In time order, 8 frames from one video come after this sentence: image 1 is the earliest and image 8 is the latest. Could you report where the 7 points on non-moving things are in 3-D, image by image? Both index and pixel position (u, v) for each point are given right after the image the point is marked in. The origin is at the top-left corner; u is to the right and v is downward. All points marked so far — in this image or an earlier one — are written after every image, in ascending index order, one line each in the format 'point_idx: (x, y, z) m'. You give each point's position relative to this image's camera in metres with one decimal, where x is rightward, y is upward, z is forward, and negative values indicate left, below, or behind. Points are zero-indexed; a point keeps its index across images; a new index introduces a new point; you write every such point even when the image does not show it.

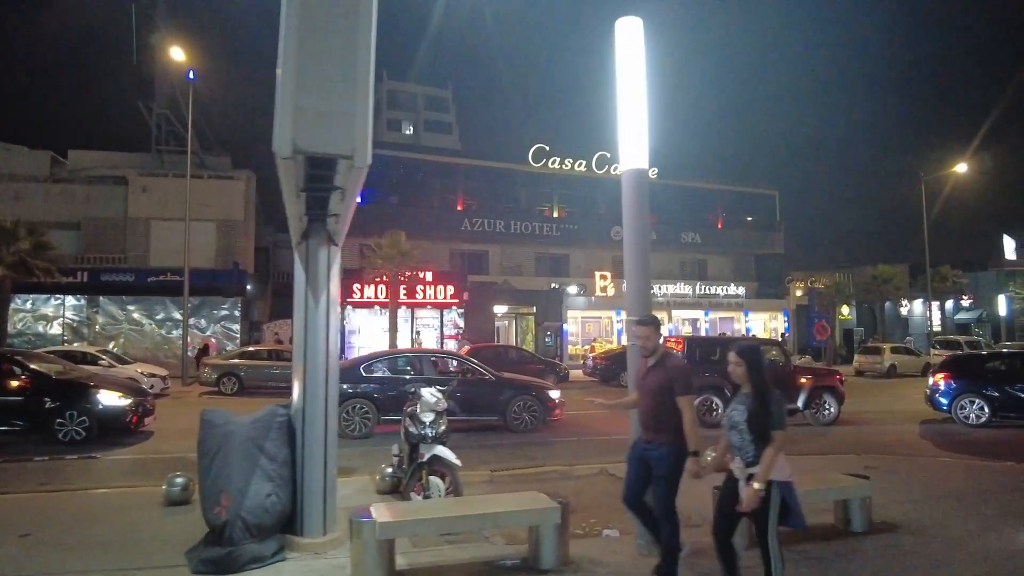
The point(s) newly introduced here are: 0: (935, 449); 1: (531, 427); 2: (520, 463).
0: (+7.4, -2.9, +11.7) m
1: (+0.2, -2.9, +13.6) m
2: (+0.1, -2.7, +10.5) m
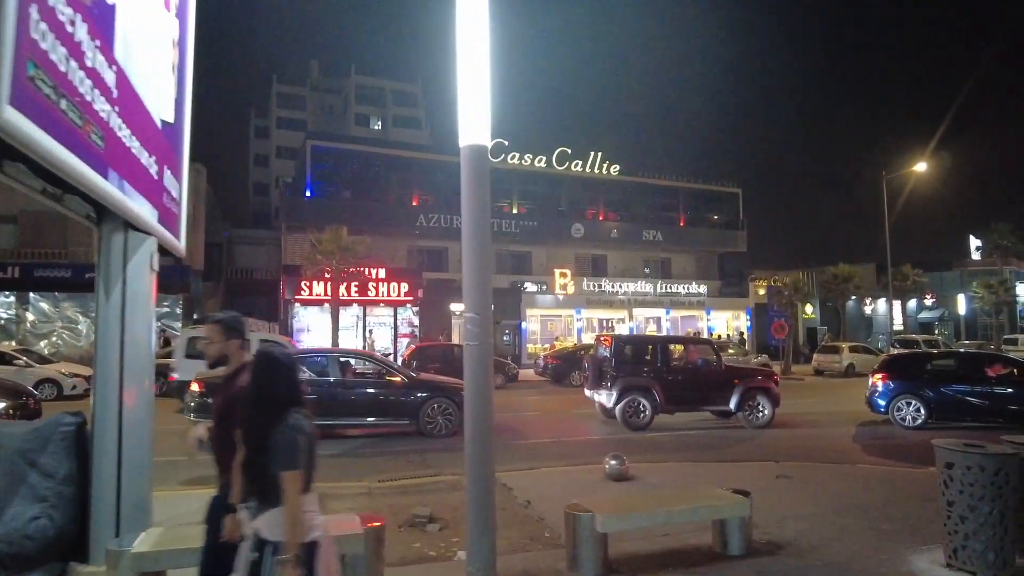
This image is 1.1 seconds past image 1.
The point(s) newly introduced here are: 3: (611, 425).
0: (+5.8, -2.8, +11.2) m
1: (-1.4, -2.8, +12.8) m
2: (-1.4, -2.7, +9.7) m
3: (+2.0, -2.9, +14.2) m
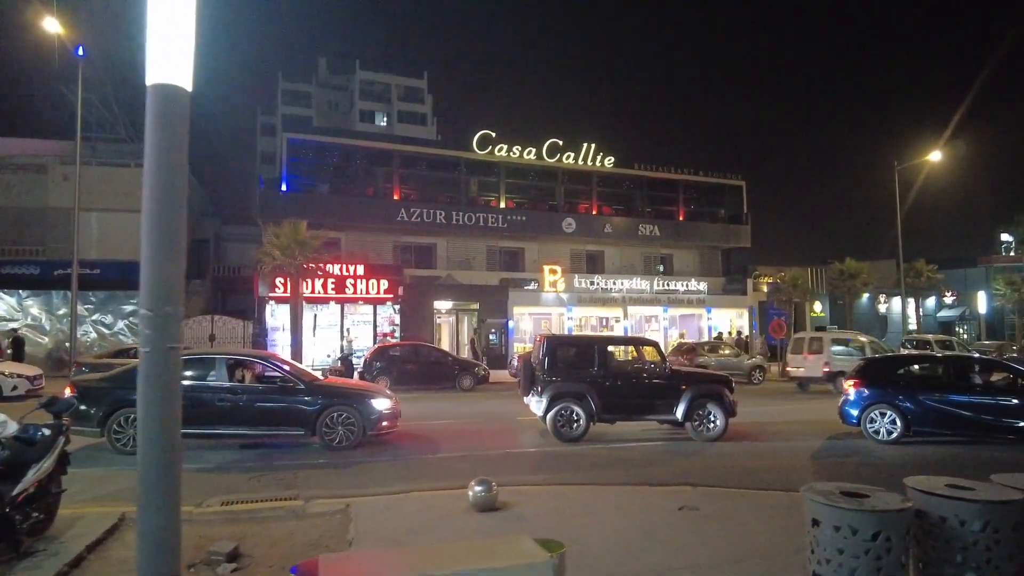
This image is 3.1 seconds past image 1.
0: (+4.3, -2.7, +9.6) m
1: (-2.9, -2.7, +11.5) m
2: (-3.0, -2.6, +8.4) m
3: (+0.6, -2.9, +12.7) m
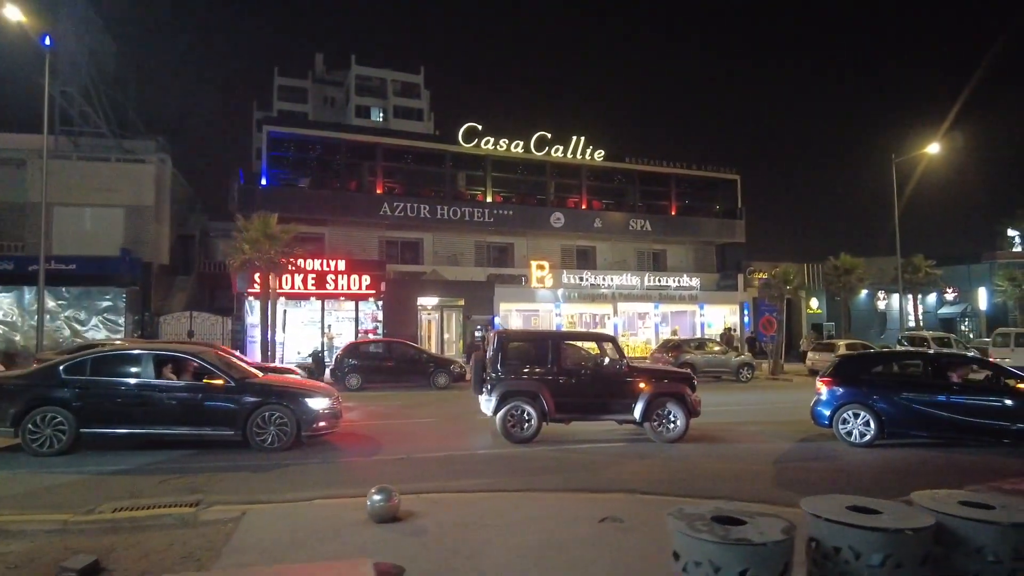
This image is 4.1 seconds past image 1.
0: (+3.4, -2.6, +8.9) m
1: (-3.7, -2.6, +10.9) m
2: (-3.9, -2.5, +7.8) m
3: (-0.3, -2.7, +12.1) m
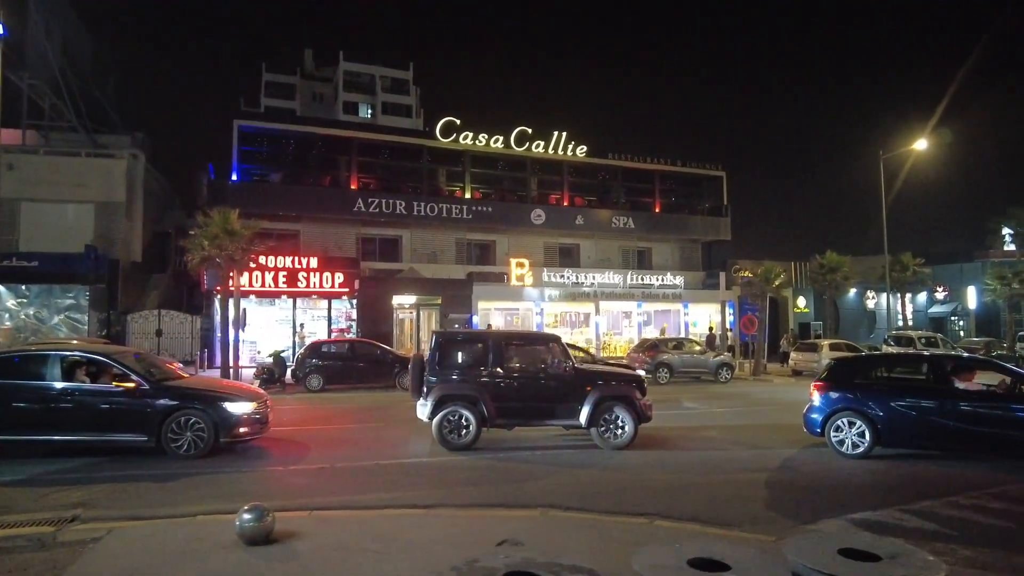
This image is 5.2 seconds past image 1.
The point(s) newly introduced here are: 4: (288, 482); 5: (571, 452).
0: (+2.4, -2.6, +8.2) m
1: (-4.7, -2.5, +10.2) m
2: (-4.9, -2.4, +7.1) m
3: (-1.2, -2.7, +11.4) m
4: (-3.0, -2.6, +8.8) m
5: (+1.0, -2.7, +10.7) m
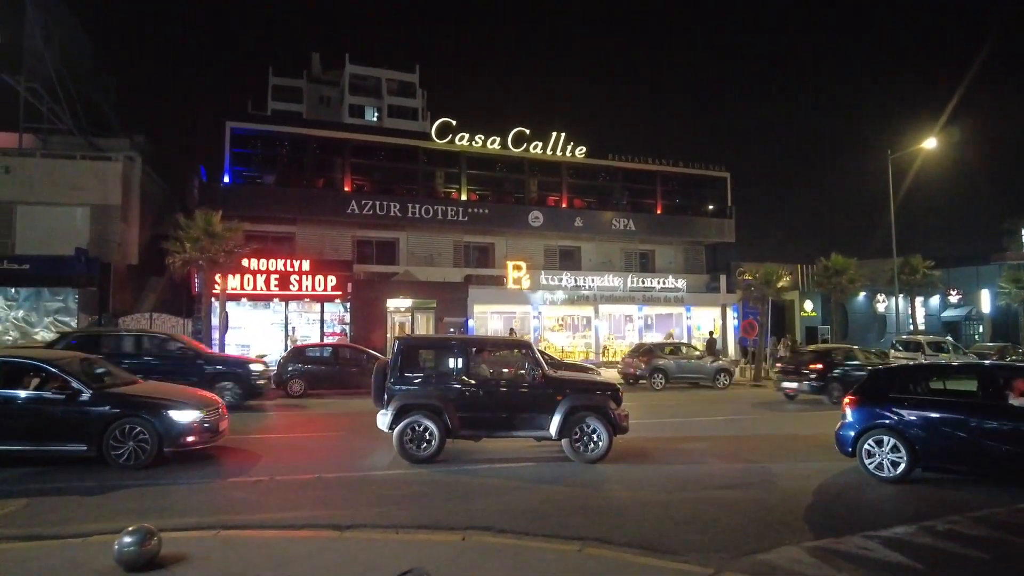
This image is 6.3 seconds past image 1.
0: (+1.8, -2.6, +7.6) m
1: (-5.3, -2.5, +9.7) m
2: (-5.6, -2.4, +6.6) m
3: (-1.8, -2.7, +10.8) m
4: (-3.6, -2.6, +8.3) m
5: (+0.4, -2.7, +10.1) m
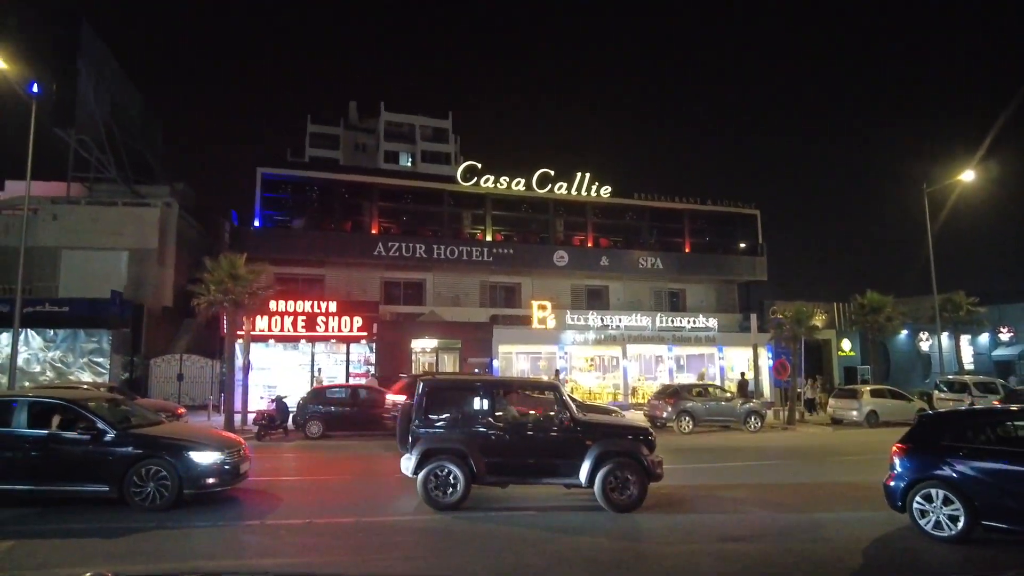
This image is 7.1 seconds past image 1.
0: (+1.6, -3.0, +7.2) m
1: (-5.4, -3.2, +9.7) m
2: (-5.8, -2.8, +6.6) m
3: (-1.8, -3.4, +10.6) m
4: (-3.7, -3.1, +8.2) m
5: (+0.4, -3.3, +9.7) m
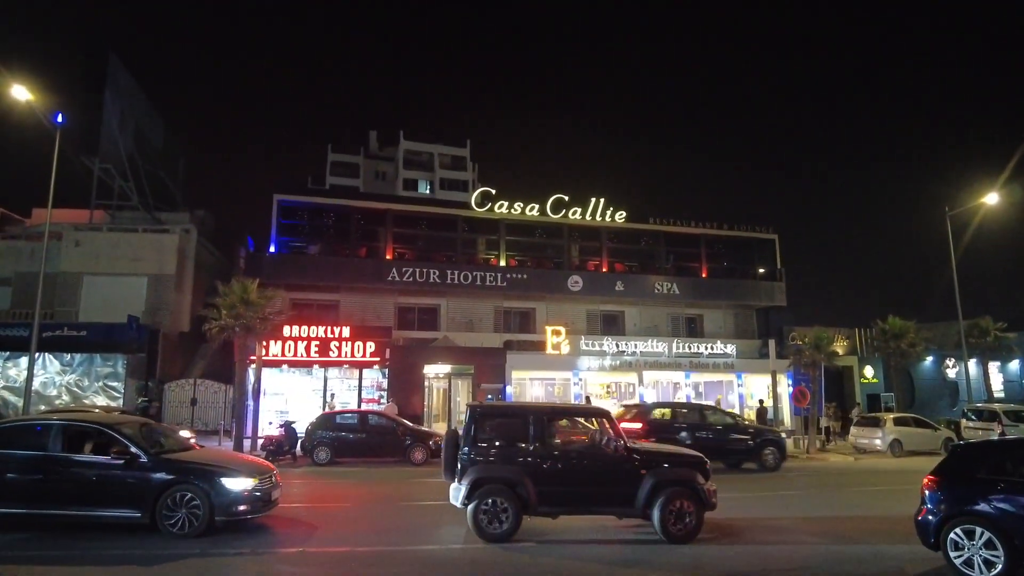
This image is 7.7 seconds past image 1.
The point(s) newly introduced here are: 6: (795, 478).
0: (+1.5, -3.2, +6.8) m
1: (-5.3, -3.5, +9.5) m
2: (-5.8, -3.0, +6.4) m
3: (-1.8, -3.7, +10.3) m
4: (-3.7, -3.4, +7.9) m
5: (+0.4, -3.6, +9.3) m
6: (+8.3, -5.6, +19.4) m
